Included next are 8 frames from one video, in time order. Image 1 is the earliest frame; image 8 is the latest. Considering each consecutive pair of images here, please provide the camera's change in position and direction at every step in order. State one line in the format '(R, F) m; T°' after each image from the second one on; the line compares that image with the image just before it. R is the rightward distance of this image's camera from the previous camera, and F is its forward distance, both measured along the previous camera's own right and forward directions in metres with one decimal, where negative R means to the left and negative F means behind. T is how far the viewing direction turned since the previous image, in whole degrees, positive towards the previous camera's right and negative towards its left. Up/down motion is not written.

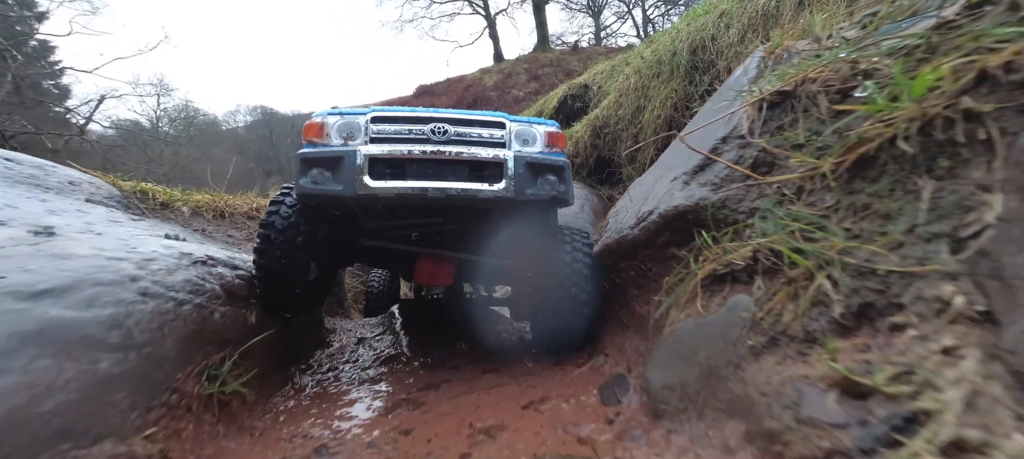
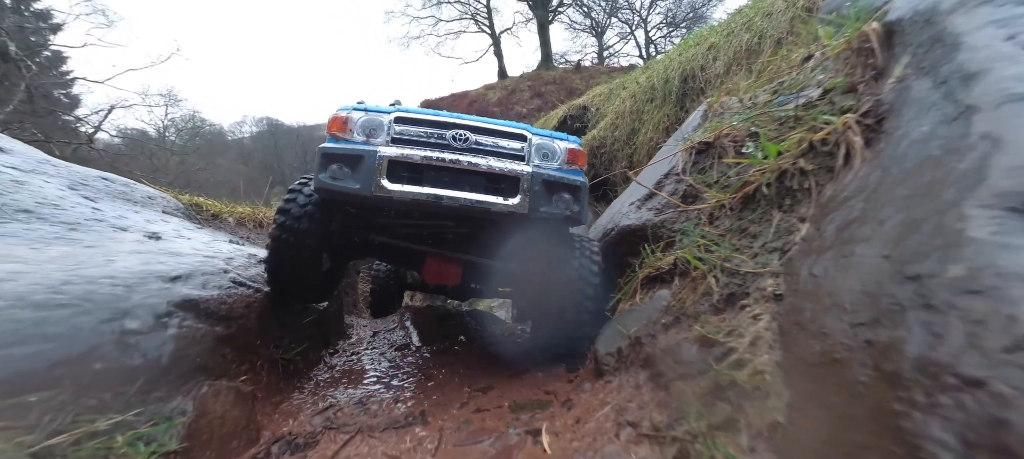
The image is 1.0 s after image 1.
(0.0, -0.5) m; 0°
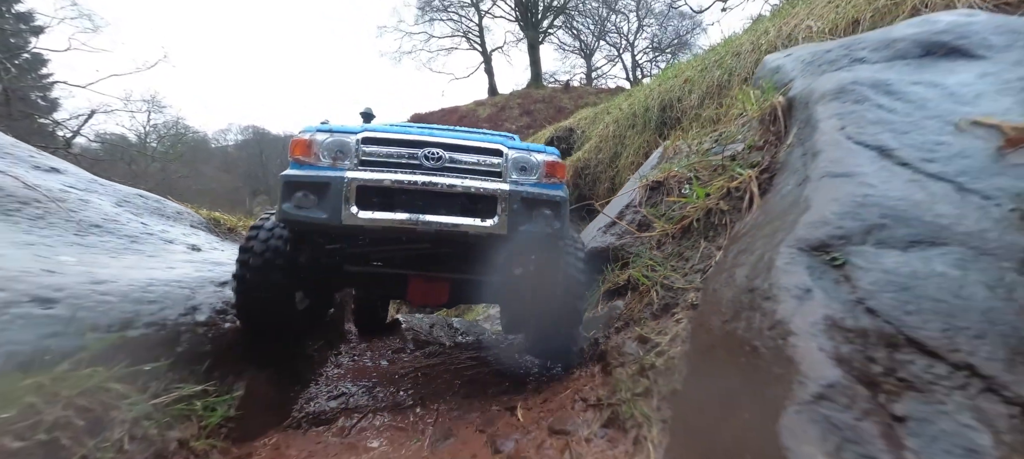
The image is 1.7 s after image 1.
(0.0, -0.4) m; +2°
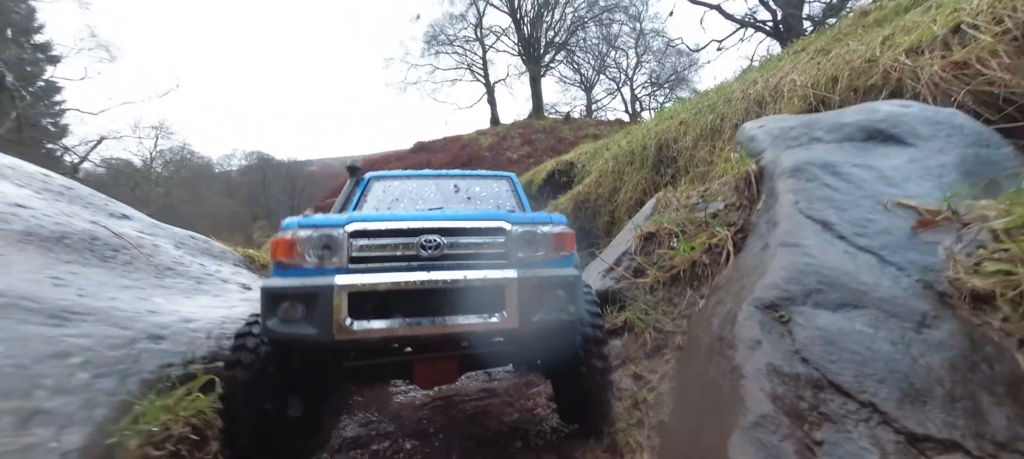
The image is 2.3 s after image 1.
(-0.1, -0.3) m; 0°
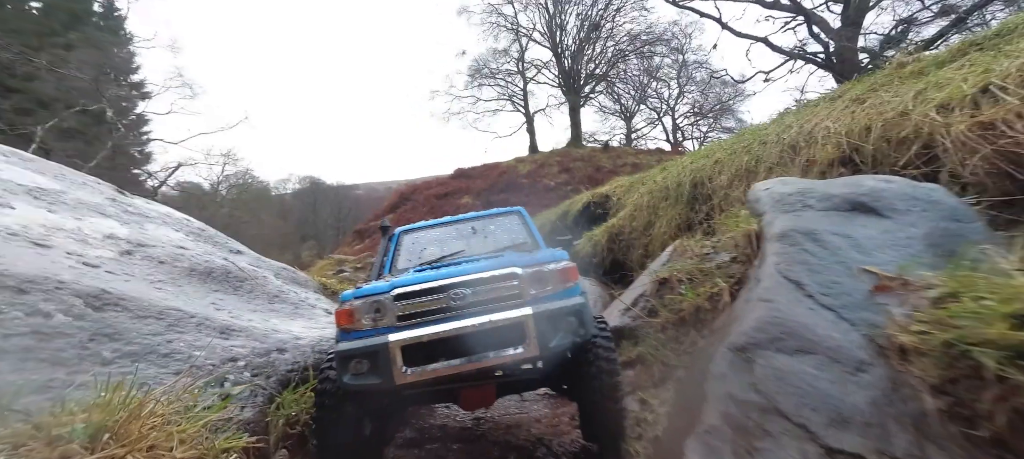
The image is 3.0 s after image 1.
(0.0, -0.5) m; -5°
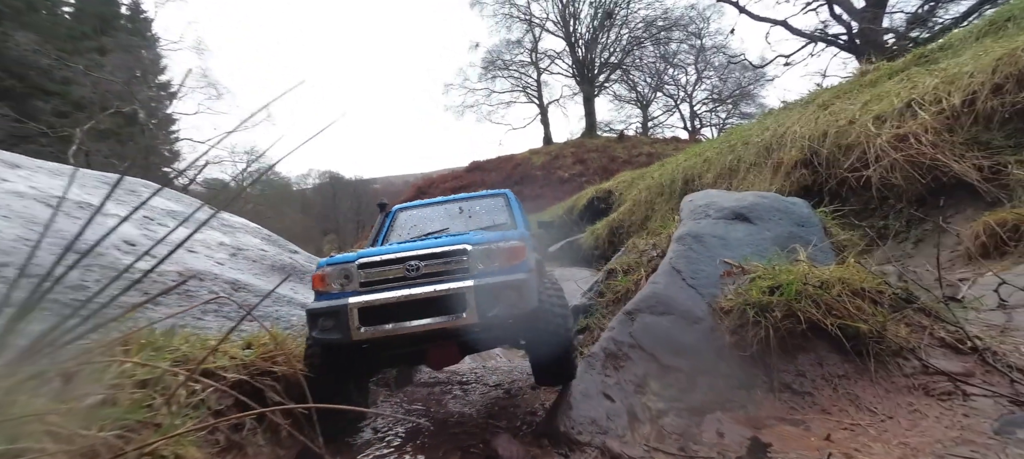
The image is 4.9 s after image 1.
(+0.3, -1.1) m; -2°
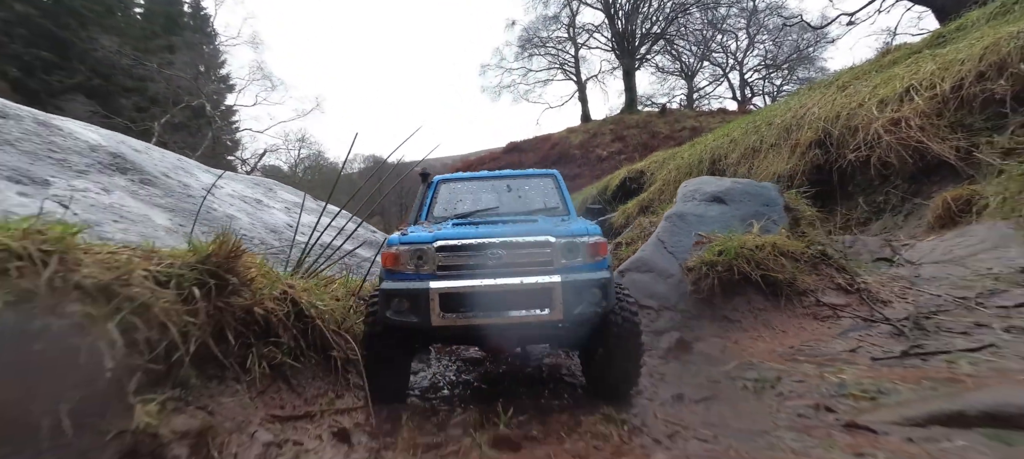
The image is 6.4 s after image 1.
(+0.1, -1.2) m; -5°
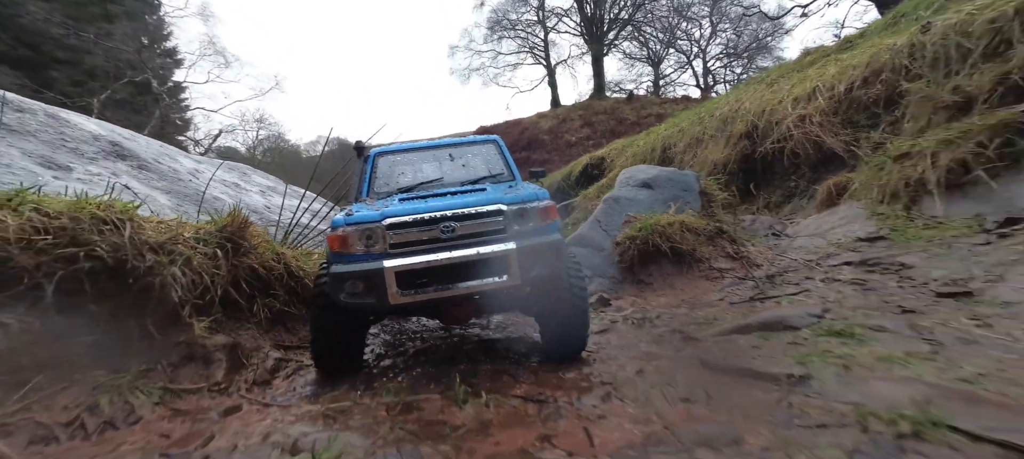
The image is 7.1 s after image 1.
(+0.1, -0.7) m; +4°
